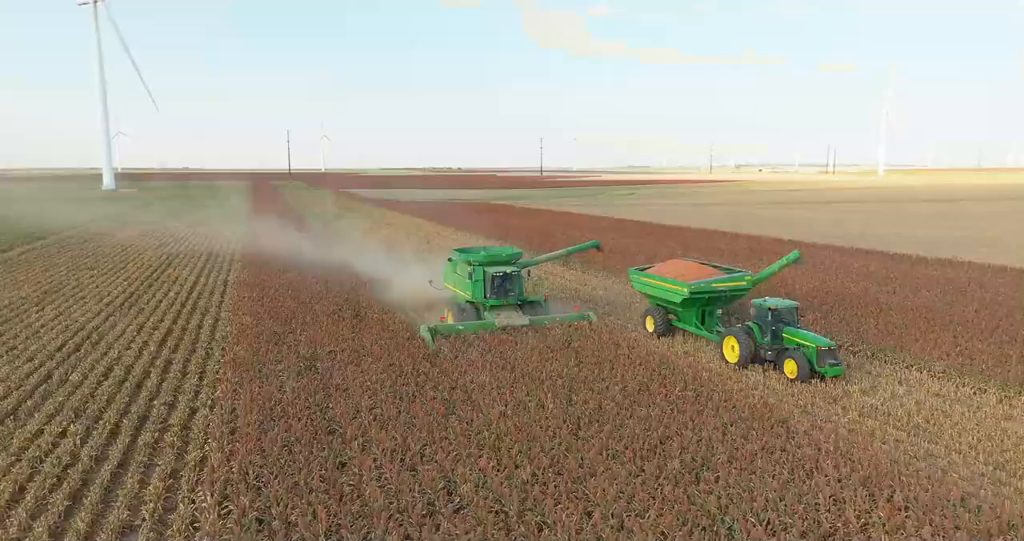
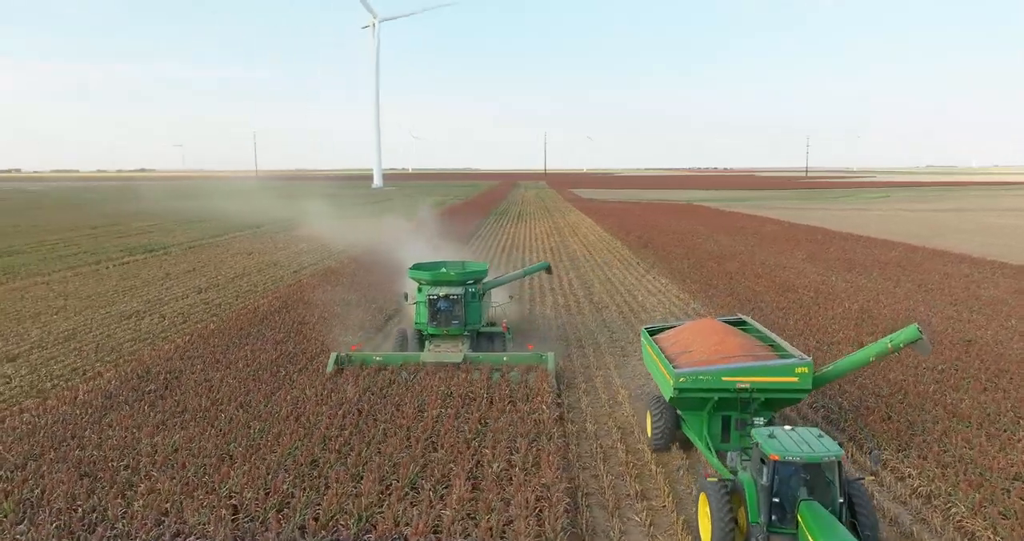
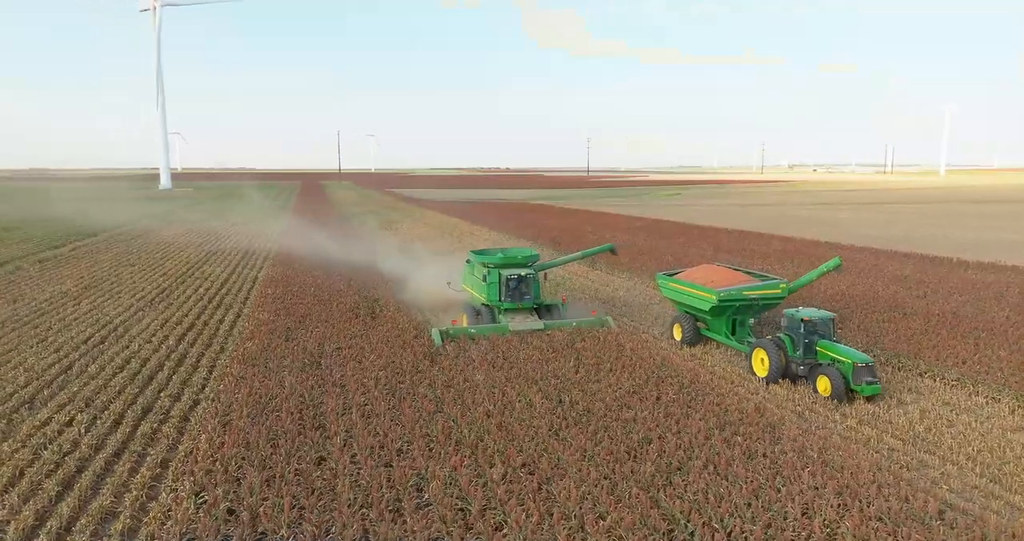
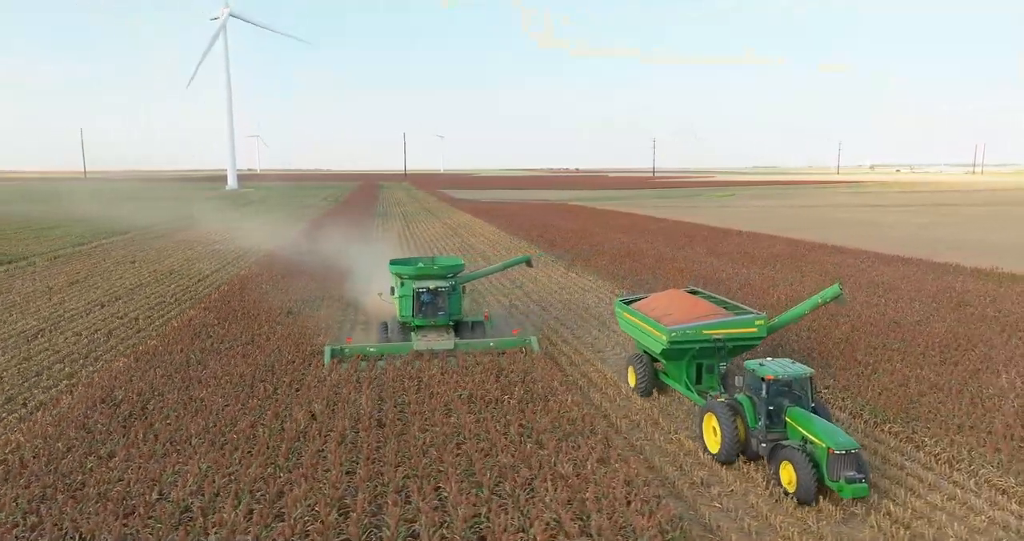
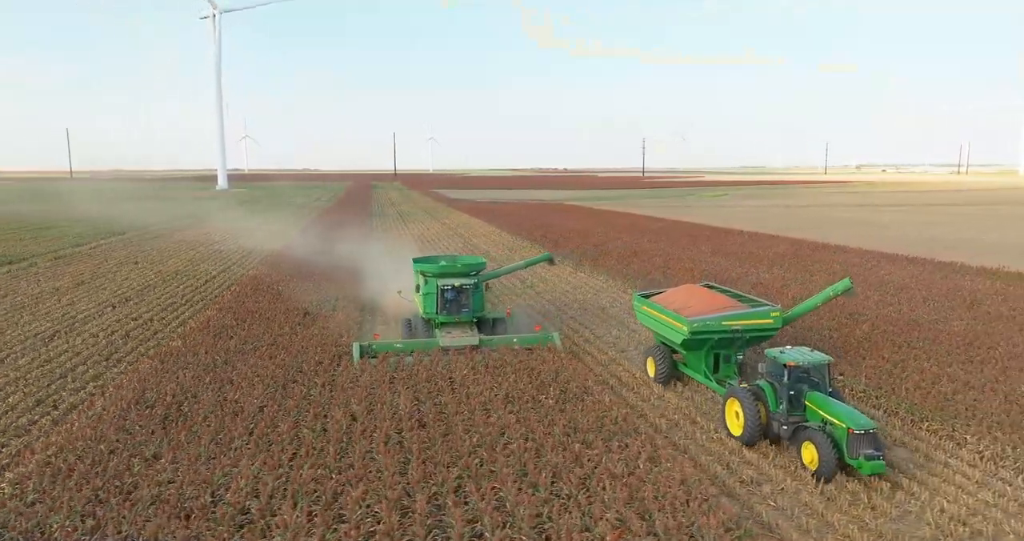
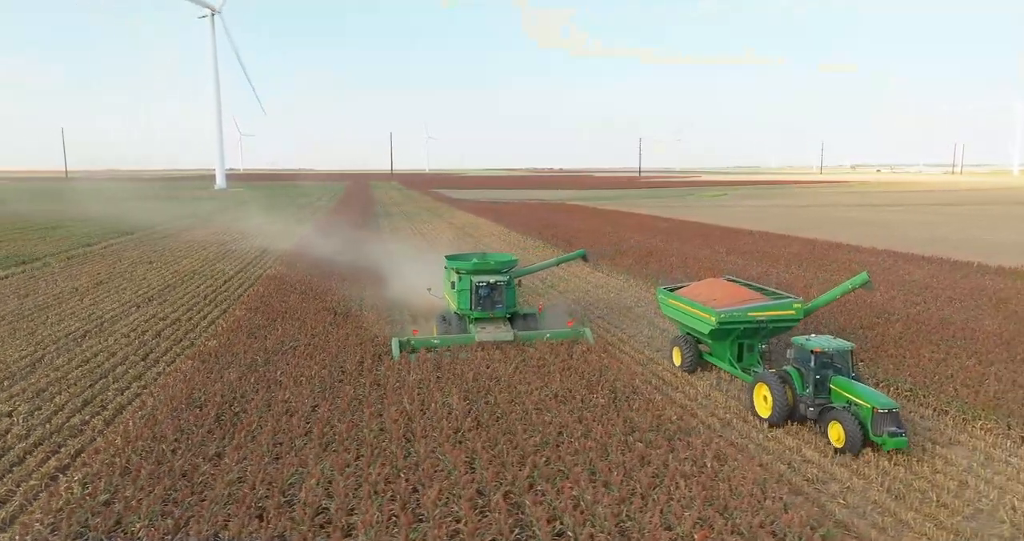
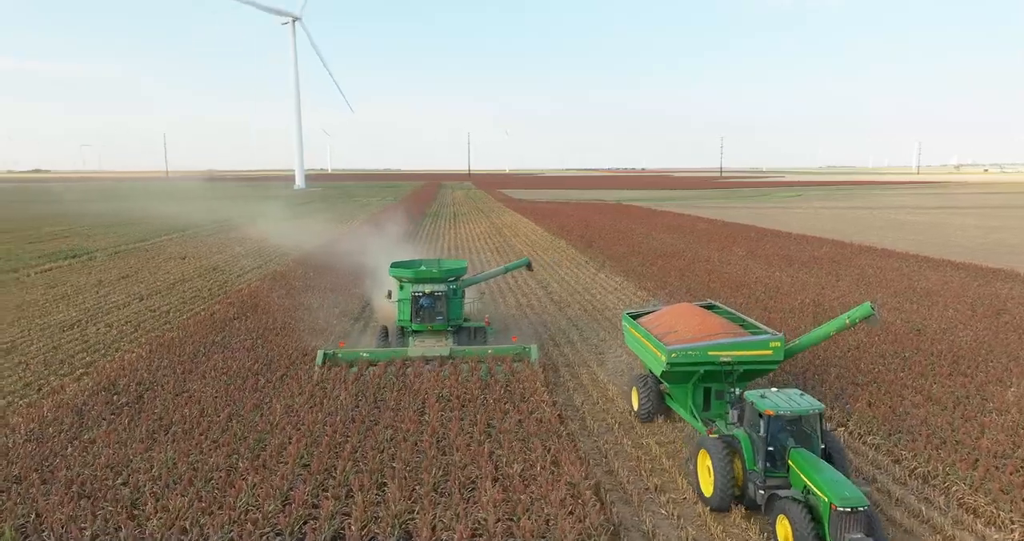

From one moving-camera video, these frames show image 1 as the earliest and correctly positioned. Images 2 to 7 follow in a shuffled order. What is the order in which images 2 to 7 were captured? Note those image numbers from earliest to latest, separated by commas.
3, 6, 5, 4, 7, 2
